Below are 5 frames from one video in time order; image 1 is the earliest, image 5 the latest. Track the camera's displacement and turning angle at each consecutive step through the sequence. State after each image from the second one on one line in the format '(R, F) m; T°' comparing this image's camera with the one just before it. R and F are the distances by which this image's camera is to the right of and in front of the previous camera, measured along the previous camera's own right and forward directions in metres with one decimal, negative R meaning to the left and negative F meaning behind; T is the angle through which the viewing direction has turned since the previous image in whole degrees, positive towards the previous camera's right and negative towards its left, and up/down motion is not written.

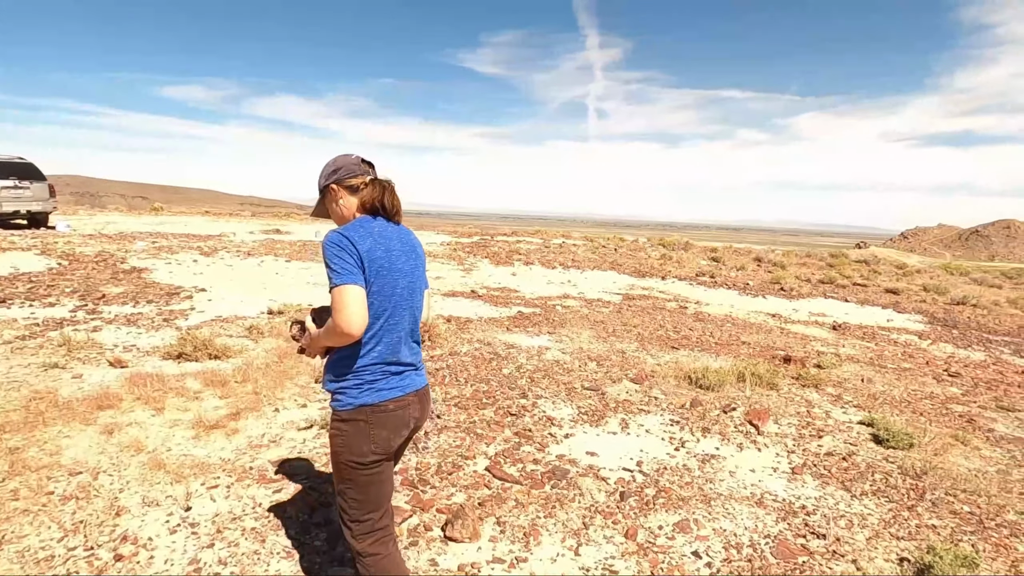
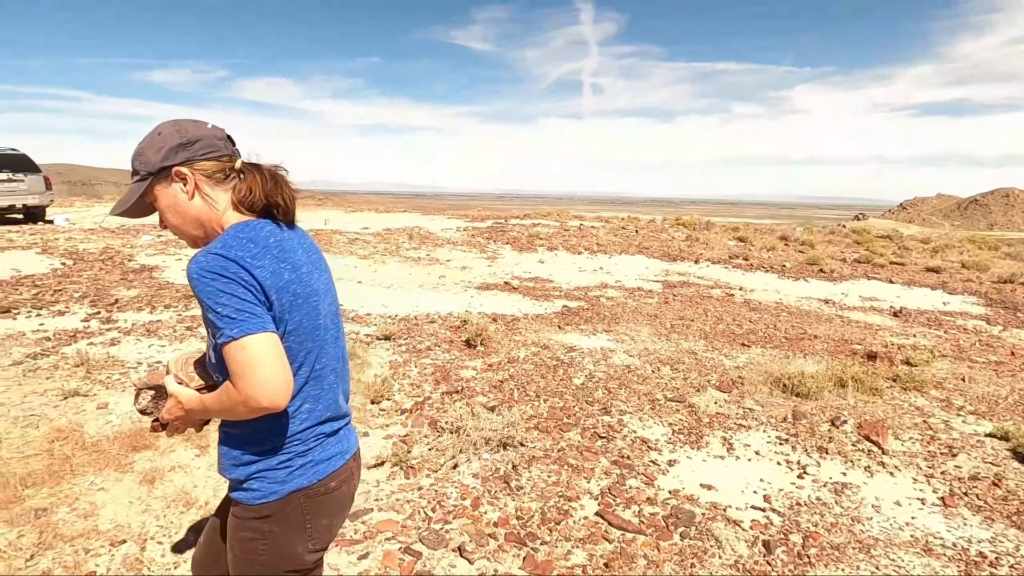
(-0.8, +0.7) m; 0°
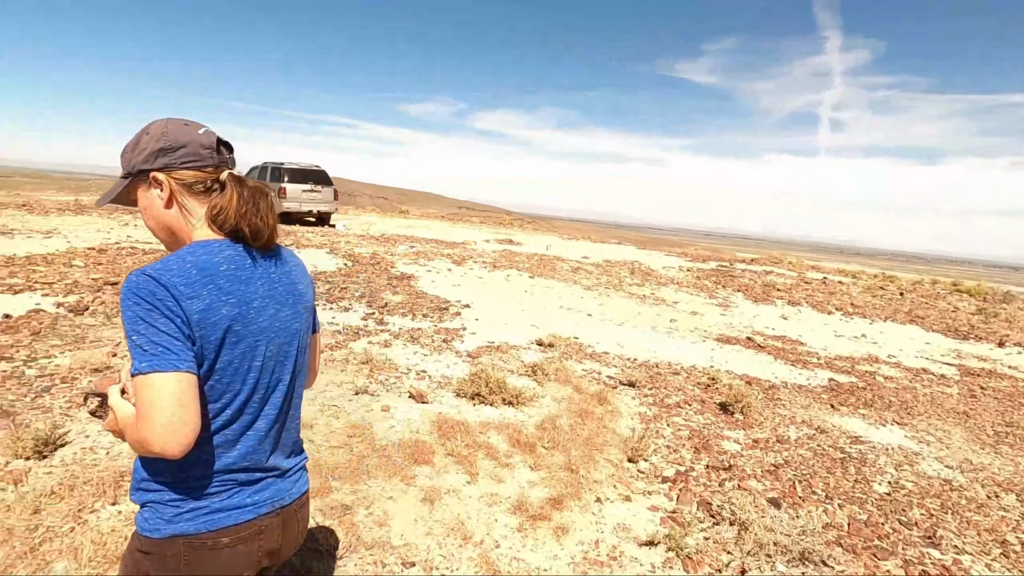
(-0.8, +0.2) m; -20°
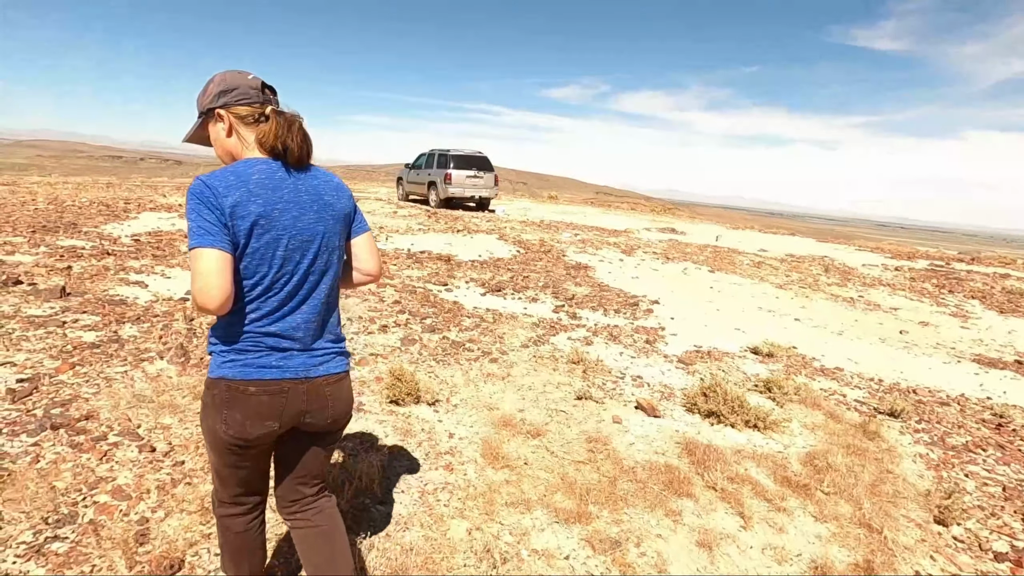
(-1.0, +0.4) m; -14°
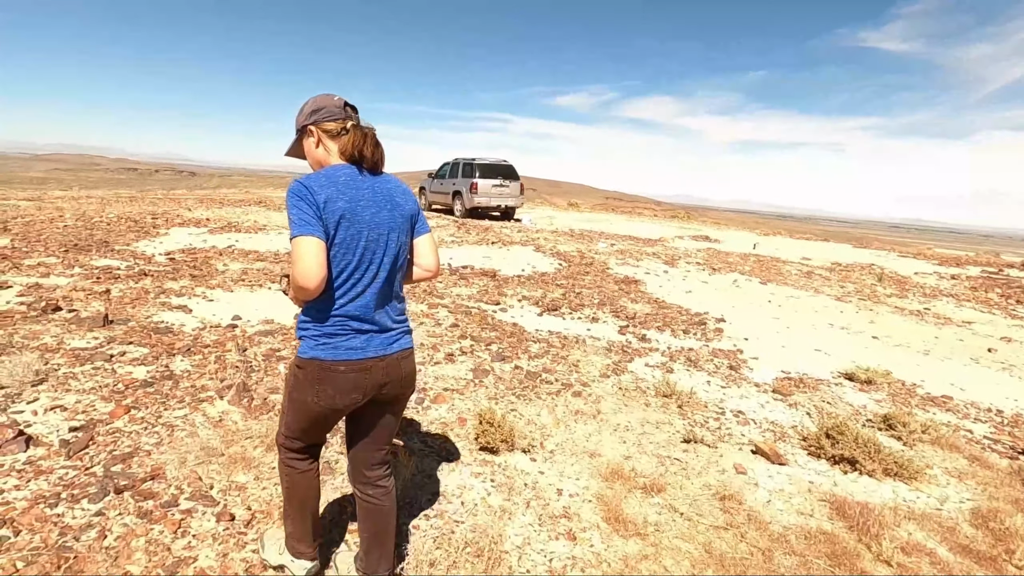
(-0.7, +0.5) m; -1°
